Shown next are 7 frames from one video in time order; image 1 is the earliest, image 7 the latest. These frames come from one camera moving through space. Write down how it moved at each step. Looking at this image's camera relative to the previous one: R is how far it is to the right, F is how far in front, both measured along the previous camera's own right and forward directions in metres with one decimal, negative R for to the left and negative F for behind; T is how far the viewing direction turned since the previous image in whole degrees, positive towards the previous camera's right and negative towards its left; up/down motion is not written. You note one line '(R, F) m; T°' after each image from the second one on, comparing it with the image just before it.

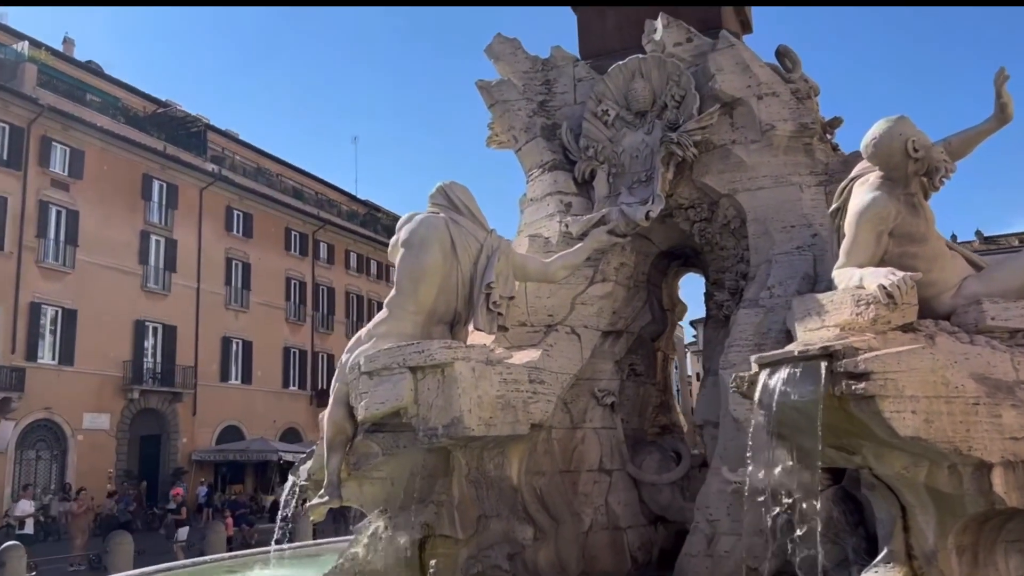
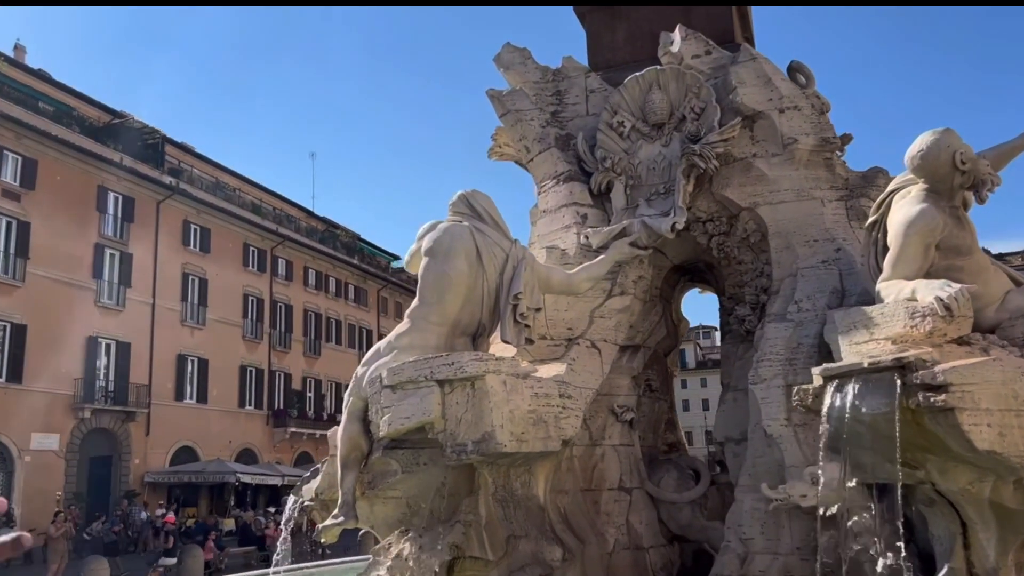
(-0.6, +0.2) m; +3°
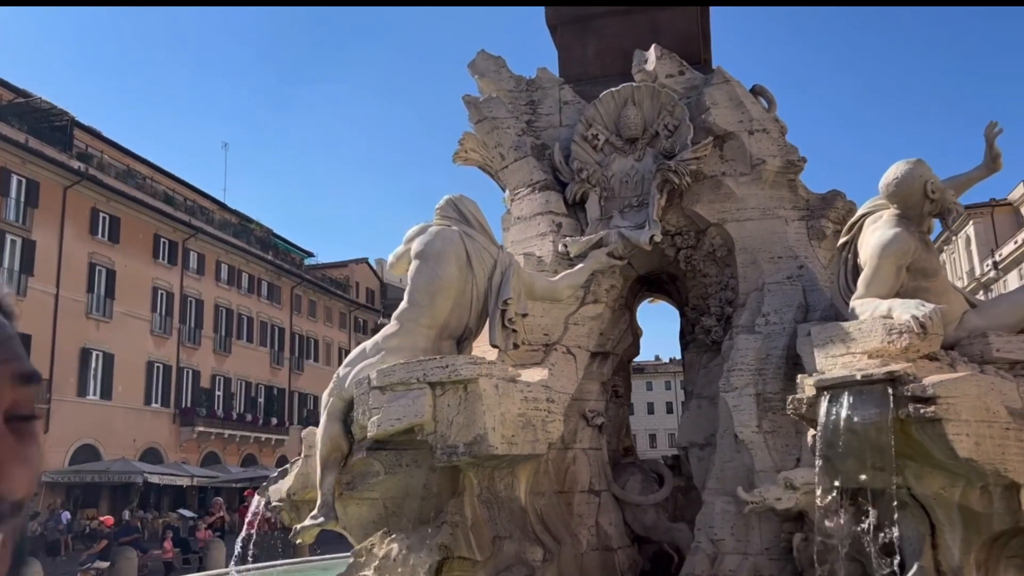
(-0.6, -0.1) m; +6°
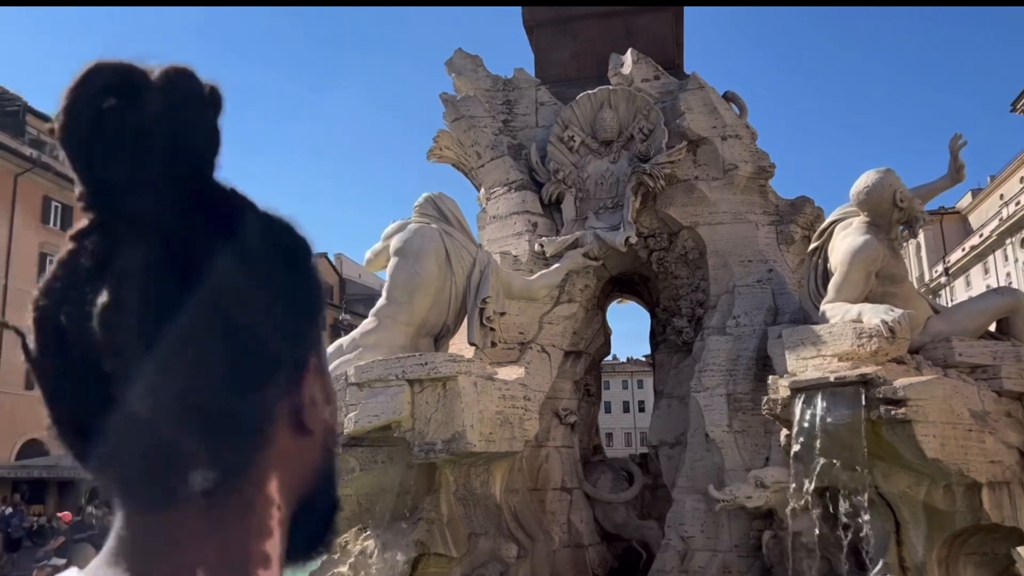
(-0.2, 0.0) m; +3°
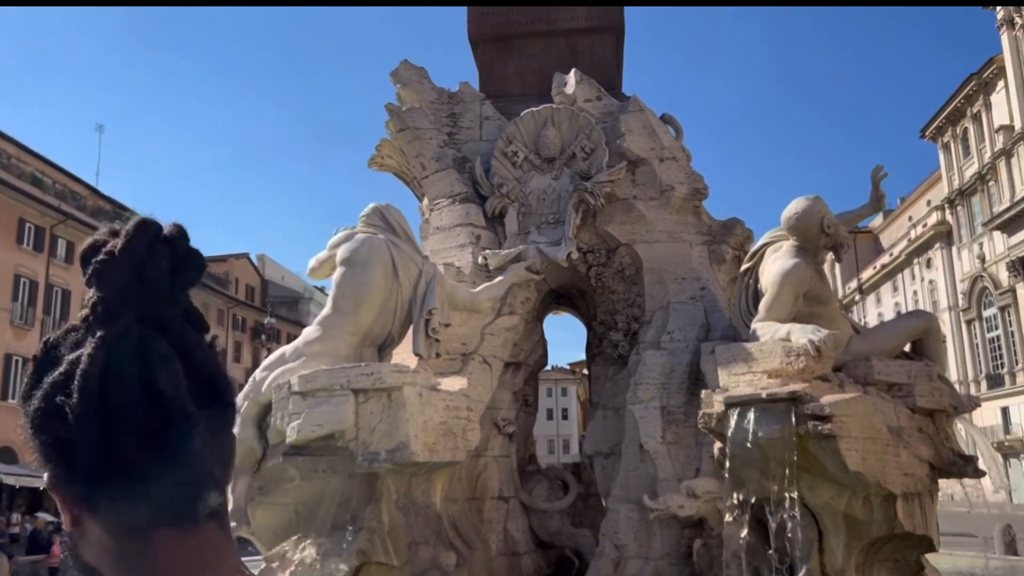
(-0.2, -0.1) m; +5°
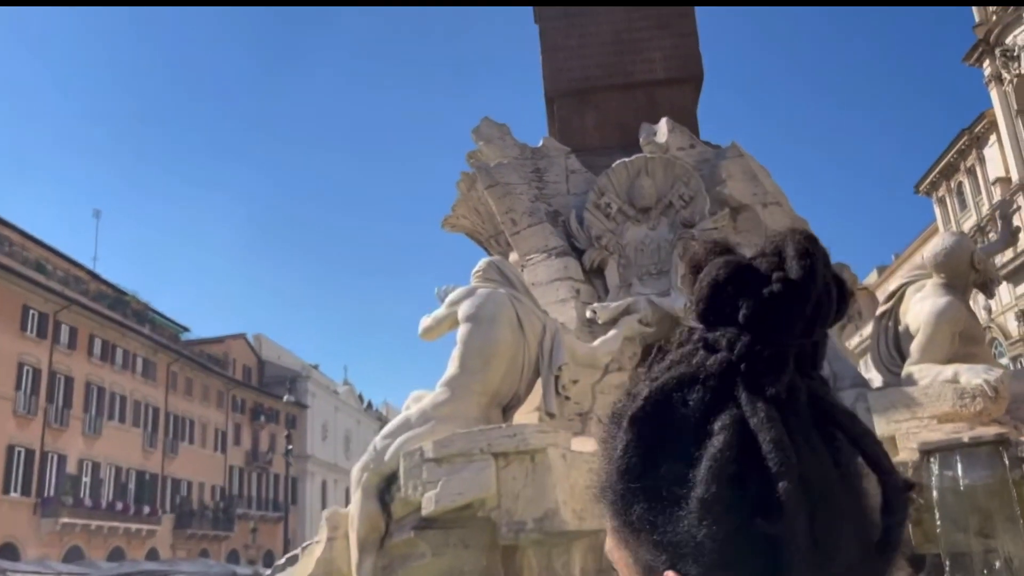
(-1.1, +0.4) m; +1°
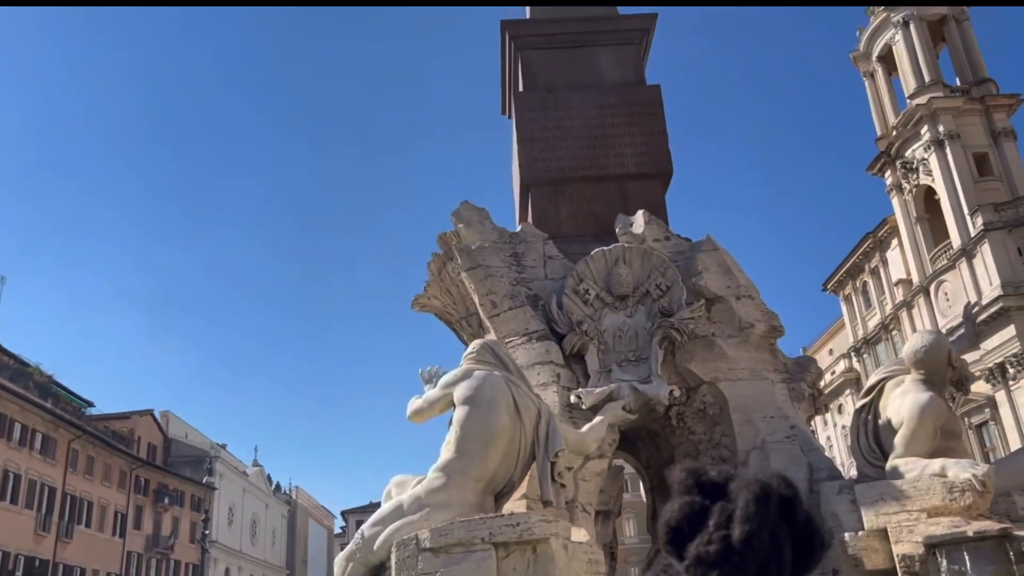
(-0.6, +0.1) m; +6°
